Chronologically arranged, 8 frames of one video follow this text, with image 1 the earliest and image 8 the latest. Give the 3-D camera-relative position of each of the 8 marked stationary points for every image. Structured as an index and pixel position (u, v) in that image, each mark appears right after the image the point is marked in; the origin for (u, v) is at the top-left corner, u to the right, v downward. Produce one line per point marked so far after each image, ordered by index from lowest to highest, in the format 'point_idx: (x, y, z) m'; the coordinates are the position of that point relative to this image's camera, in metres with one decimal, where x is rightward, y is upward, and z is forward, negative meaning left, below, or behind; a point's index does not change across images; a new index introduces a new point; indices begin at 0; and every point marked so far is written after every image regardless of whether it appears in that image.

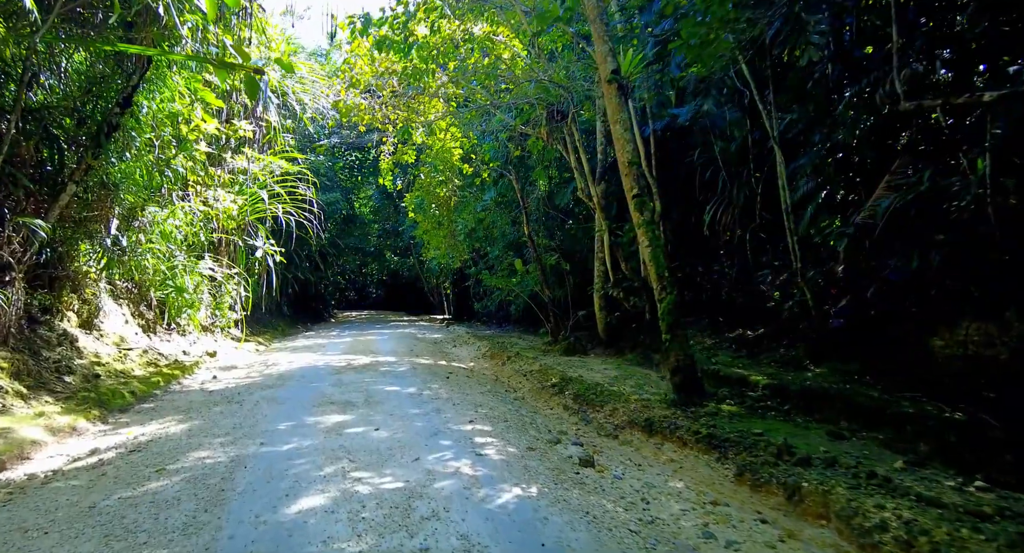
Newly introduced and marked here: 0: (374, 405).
0: (-1.2, -1.1, +5.8) m
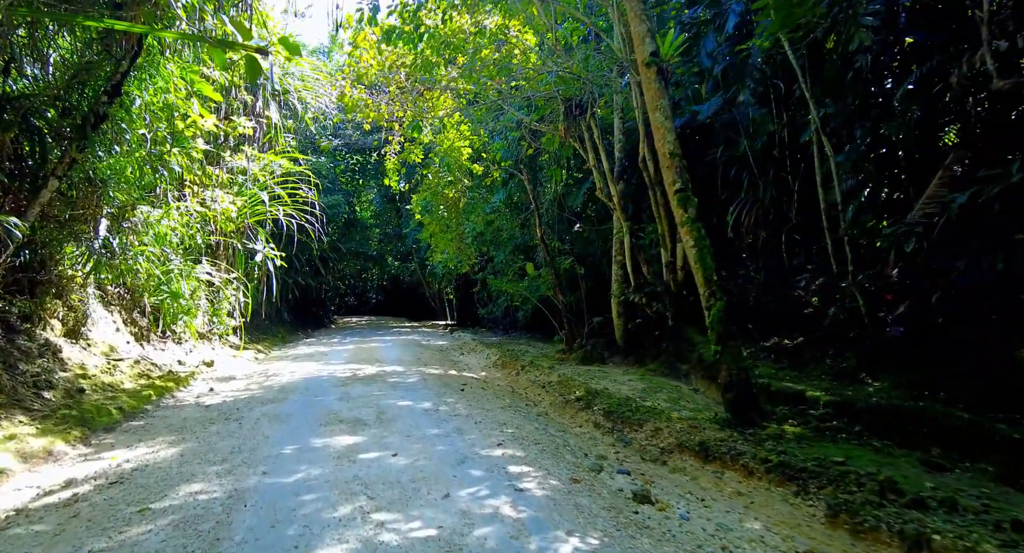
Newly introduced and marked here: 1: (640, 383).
0: (-1.0, -1.2, +5.2) m
1: (+1.6, -1.3, +7.8) m
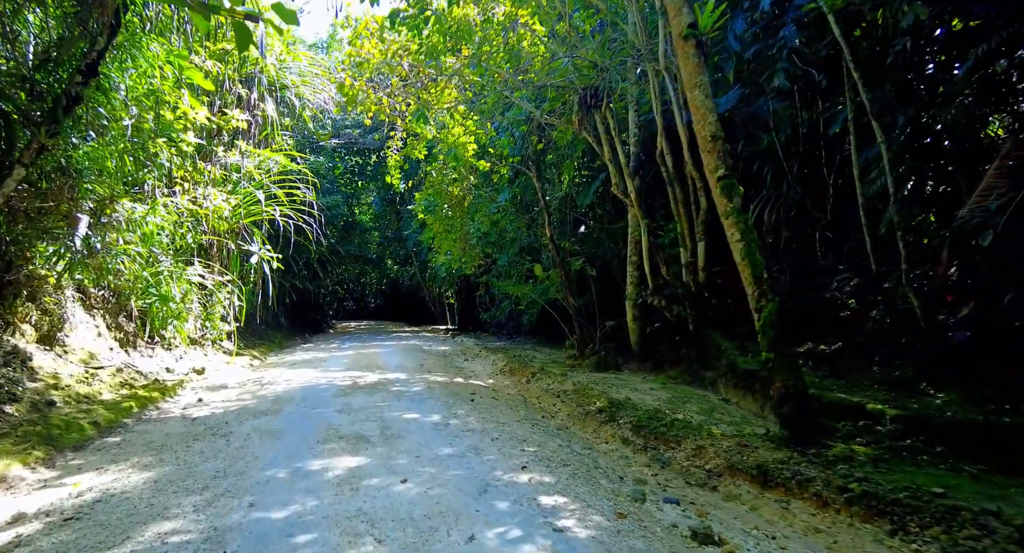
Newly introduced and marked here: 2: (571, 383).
0: (-0.8, -1.2, +4.6) m
1: (+1.7, -1.3, +7.2) m
2: (+0.8, -1.4, +8.5) m
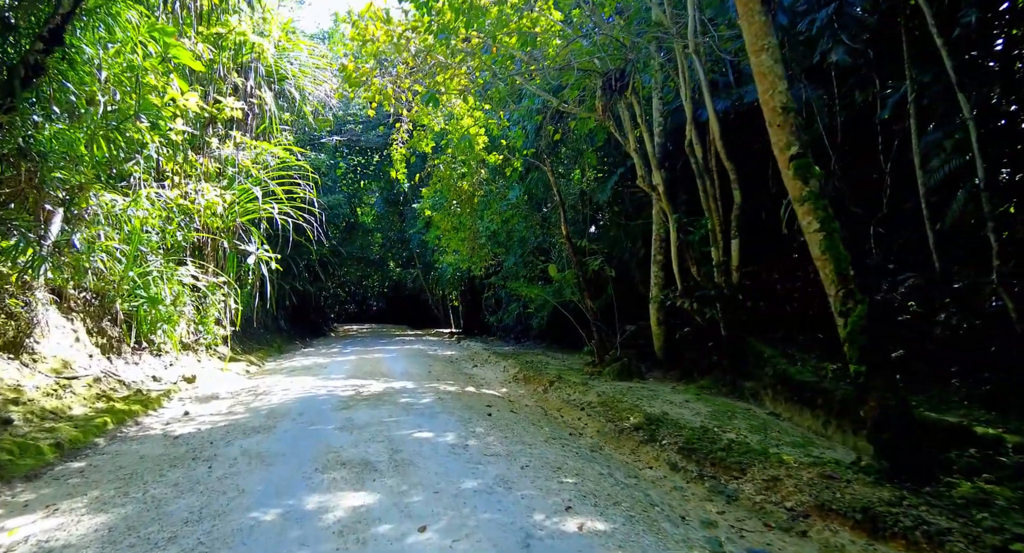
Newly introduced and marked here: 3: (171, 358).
0: (-0.6, -1.1, +3.9) m
1: (+1.9, -1.3, +6.5) m
2: (+1.0, -1.4, +7.8) m
3: (-5.0, -1.2, +9.6) m
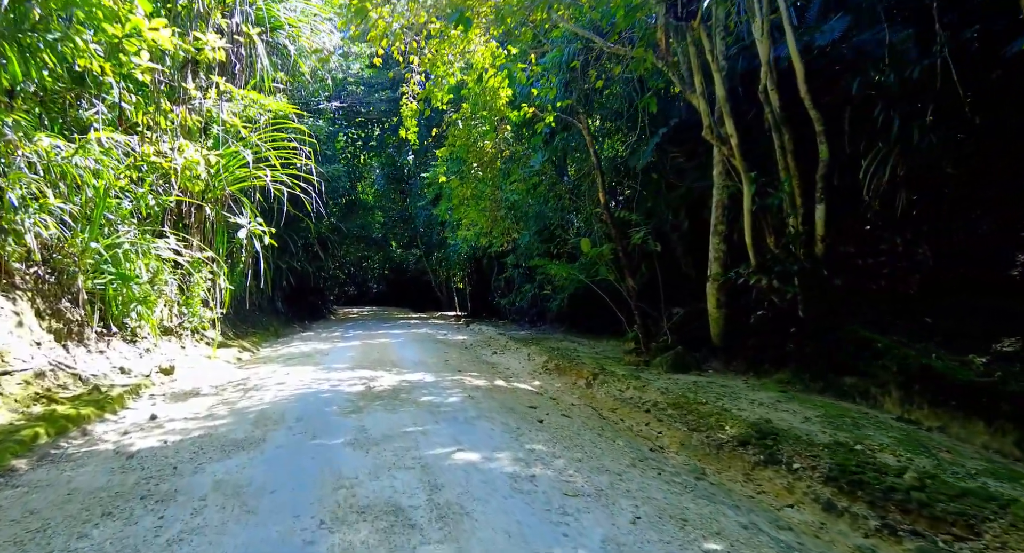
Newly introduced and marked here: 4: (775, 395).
0: (-0.2, -1.0, +2.5) m
1: (+2.3, -1.0, +5.1) m
2: (+1.4, -1.1, +6.4) m
3: (-4.6, -0.9, +8.2) m
4: (+2.4, -1.1, +6.0) m
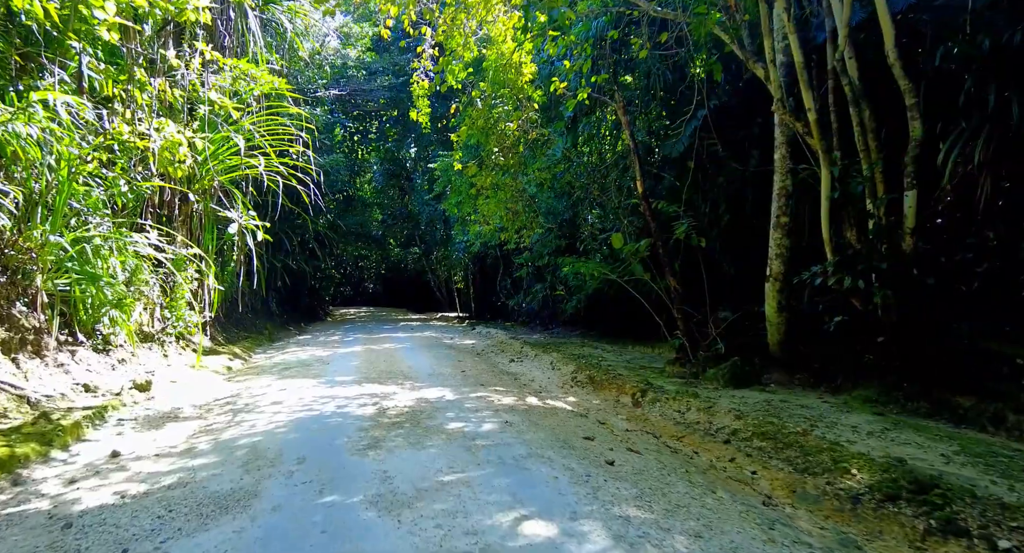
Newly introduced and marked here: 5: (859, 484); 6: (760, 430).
0: (+0.2, -1.0, +1.5) m
1: (+2.7, -1.0, +4.1) m
2: (+1.7, -1.1, +5.4) m
3: (-4.3, -0.8, +7.1) m
4: (+2.7, -1.1, +4.9) m
5: (+1.8, -1.1, +3.4) m
6: (+1.8, -1.1, +4.7) m
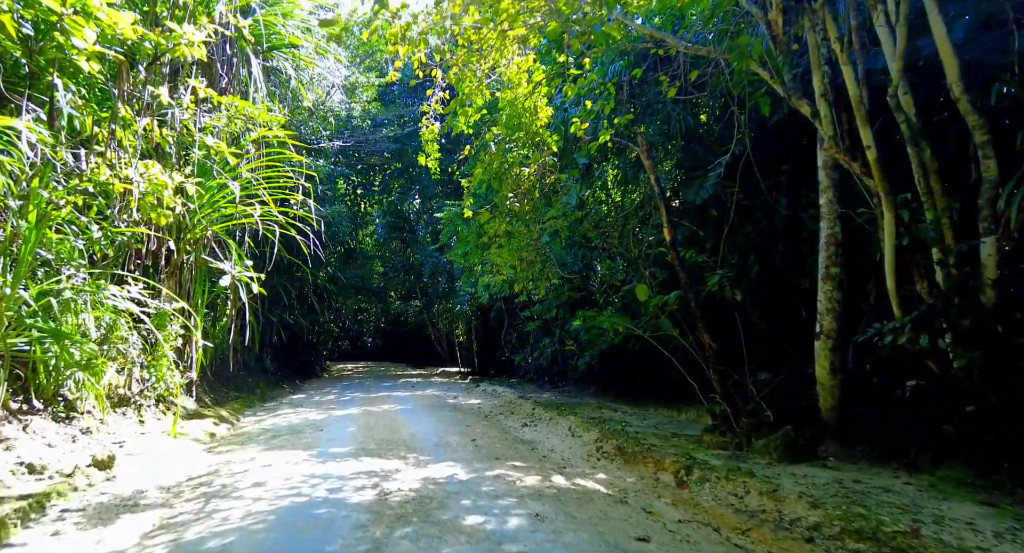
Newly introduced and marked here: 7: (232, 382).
0: (+0.4, -1.0, +0.6) m
1: (+2.9, -1.3, +3.2) m
2: (+1.9, -1.5, +4.5) m
3: (-4.1, -1.4, +6.2) m
4: (+2.9, -1.4, +4.0) m
5: (+2.0, -1.3, +2.5) m
6: (+2.0, -1.4, +3.8) m
7: (-5.4, -2.0, +12.6) m
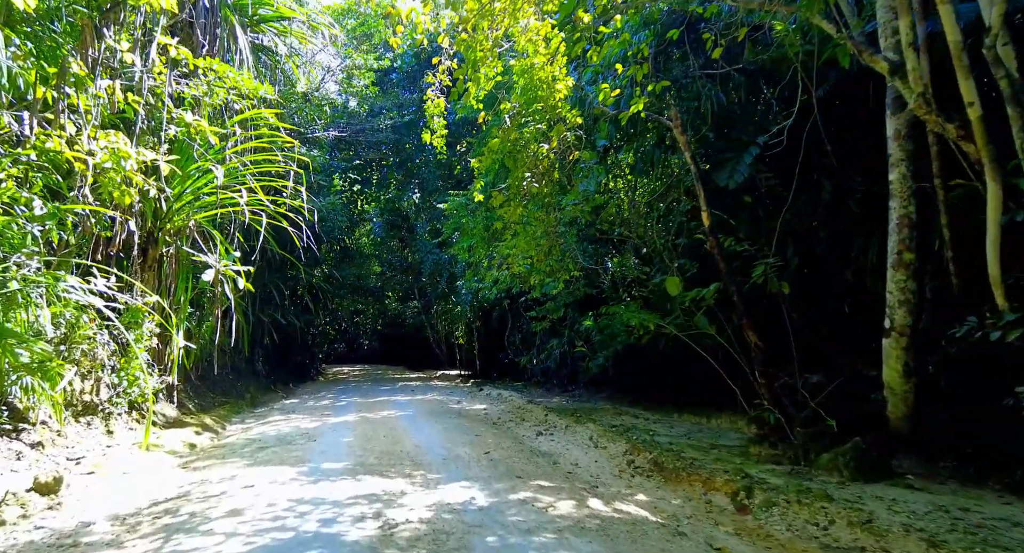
0: (+0.6, -0.9, -0.3) m
1: (+3.1, -1.2, +2.3) m
2: (+2.1, -1.4, +3.6) m
3: (-3.9, -1.3, +5.3) m
4: (+3.1, -1.3, +3.1) m
5: (+2.2, -1.2, +1.6) m
6: (+2.2, -1.3, +2.9) m
7: (-5.3, -1.9, +11.7) m
